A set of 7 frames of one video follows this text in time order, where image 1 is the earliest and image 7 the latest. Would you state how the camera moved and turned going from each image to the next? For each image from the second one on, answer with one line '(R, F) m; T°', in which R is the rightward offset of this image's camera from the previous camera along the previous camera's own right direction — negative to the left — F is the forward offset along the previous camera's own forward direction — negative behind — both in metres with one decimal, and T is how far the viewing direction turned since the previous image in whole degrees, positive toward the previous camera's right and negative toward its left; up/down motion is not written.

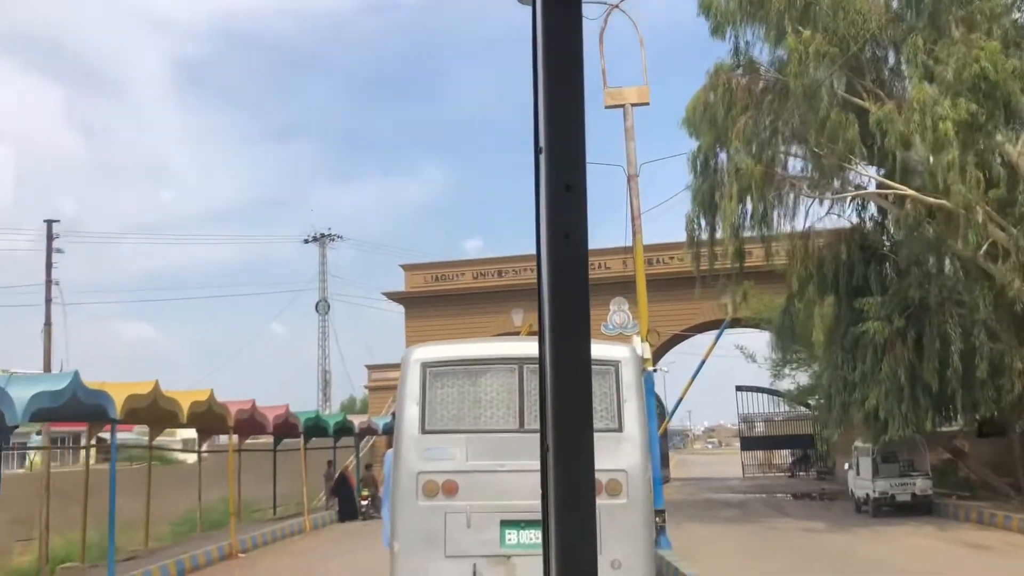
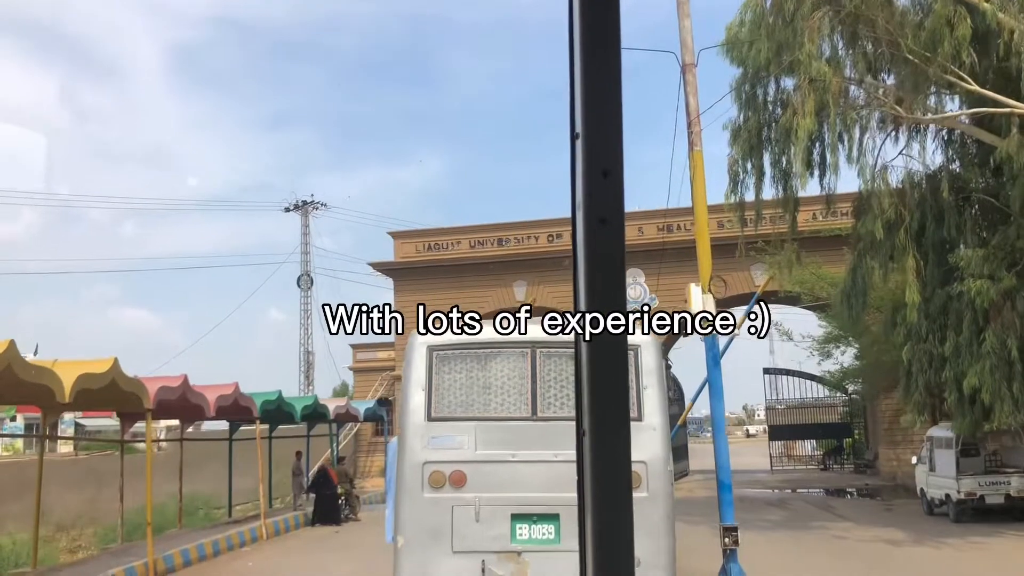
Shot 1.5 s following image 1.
(-0.1, +3.1) m; 0°
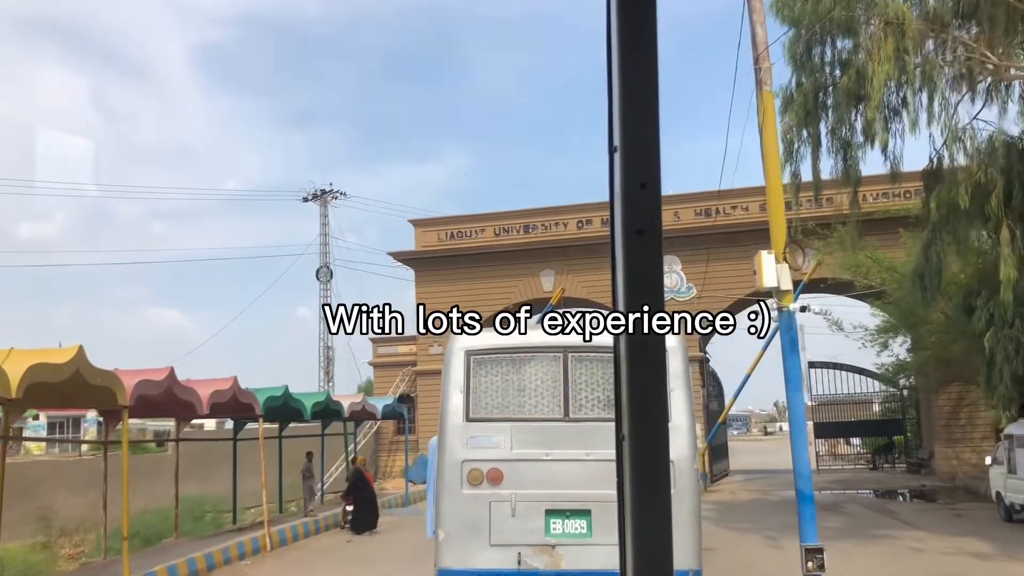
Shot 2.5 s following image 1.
(0.0, +1.4) m; -2°
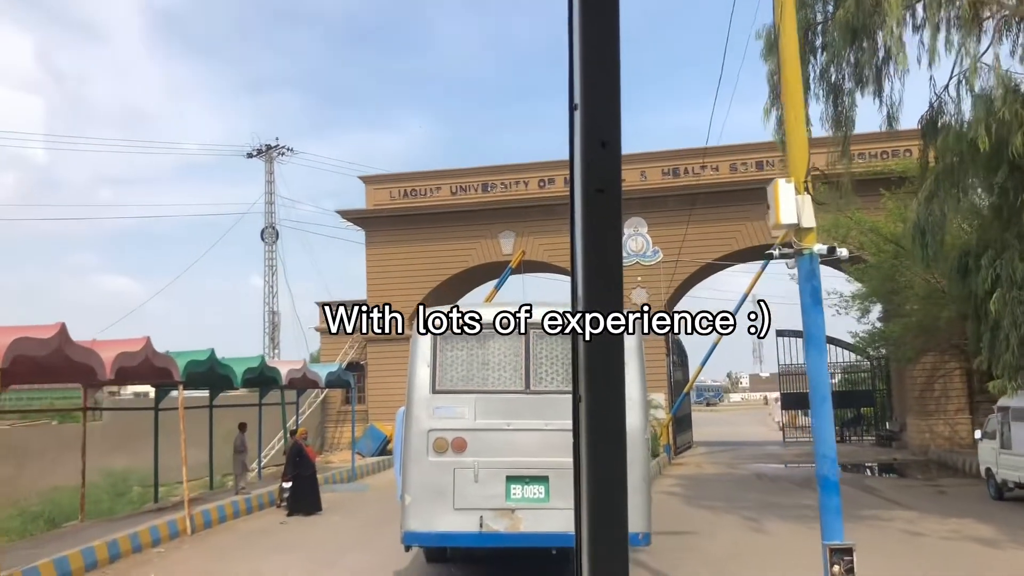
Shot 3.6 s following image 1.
(0.0, +1.3) m; +3°
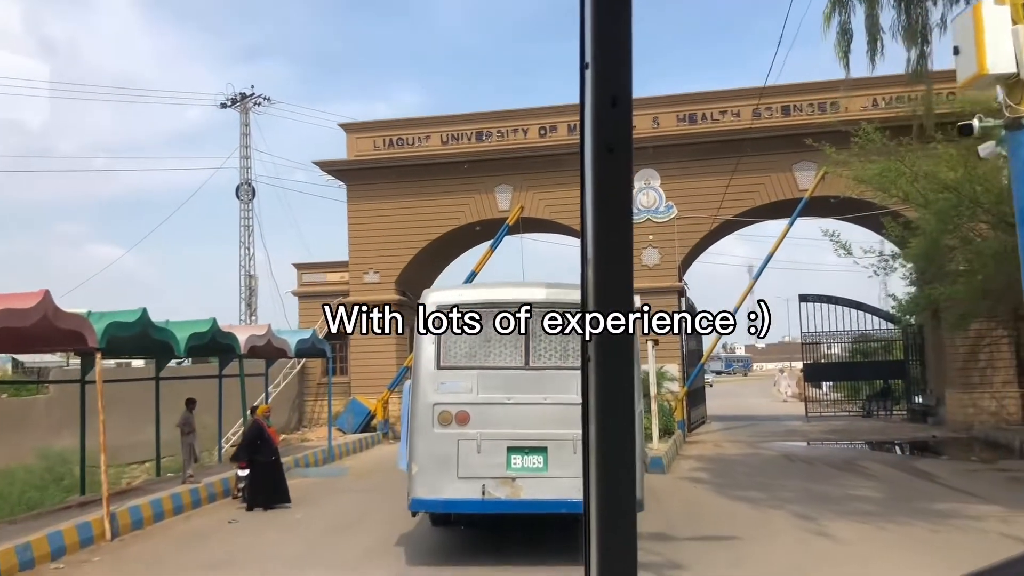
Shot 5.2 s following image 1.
(-0.1, +2.1) m; 0°
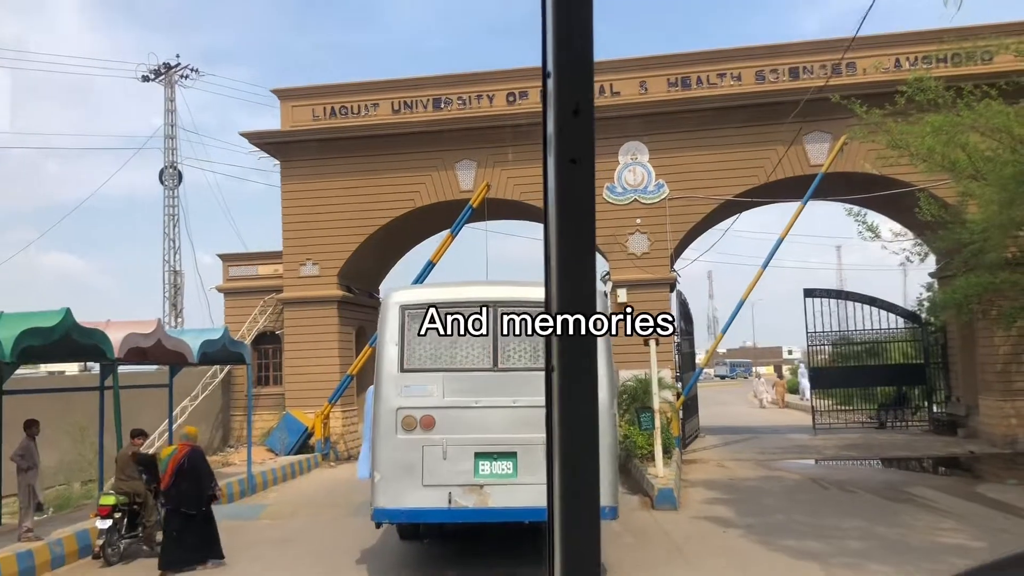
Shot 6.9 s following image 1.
(-0.1, +3.0) m; +2°
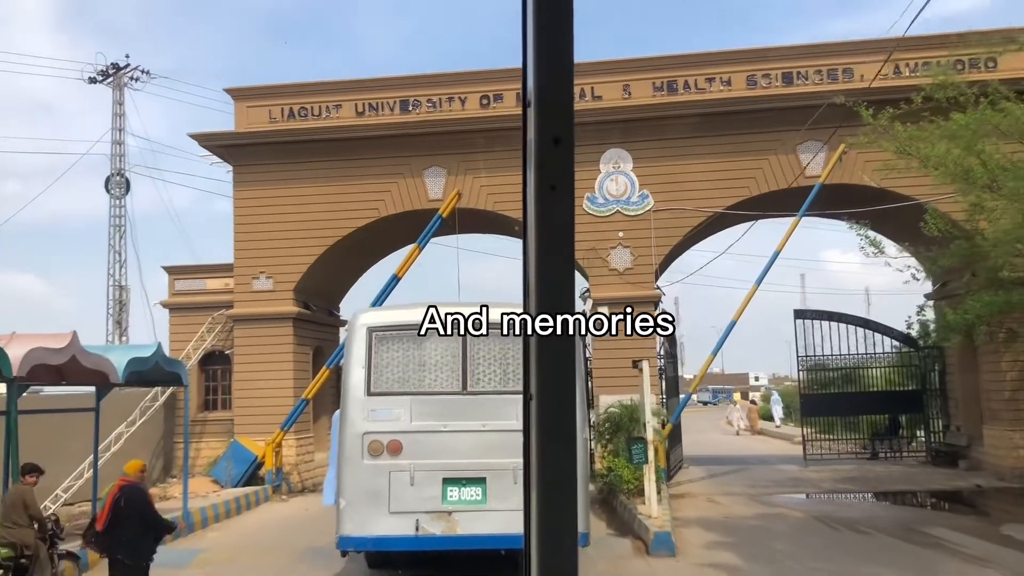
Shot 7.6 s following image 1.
(-0.1, +1.3) m; +2°
